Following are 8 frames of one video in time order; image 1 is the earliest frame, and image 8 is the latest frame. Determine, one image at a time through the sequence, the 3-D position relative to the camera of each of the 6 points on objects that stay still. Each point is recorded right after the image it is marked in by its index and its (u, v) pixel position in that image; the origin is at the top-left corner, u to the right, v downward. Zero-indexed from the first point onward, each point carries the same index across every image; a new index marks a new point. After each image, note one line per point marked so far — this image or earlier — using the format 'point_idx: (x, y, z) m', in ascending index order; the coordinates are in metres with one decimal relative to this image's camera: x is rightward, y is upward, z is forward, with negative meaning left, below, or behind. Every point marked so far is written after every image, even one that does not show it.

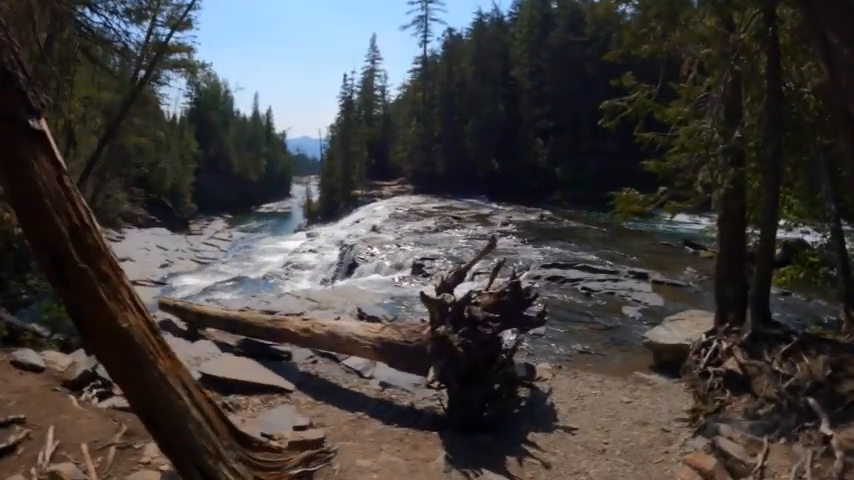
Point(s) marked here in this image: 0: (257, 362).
0: (-1.8, -1.3, +6.5) m
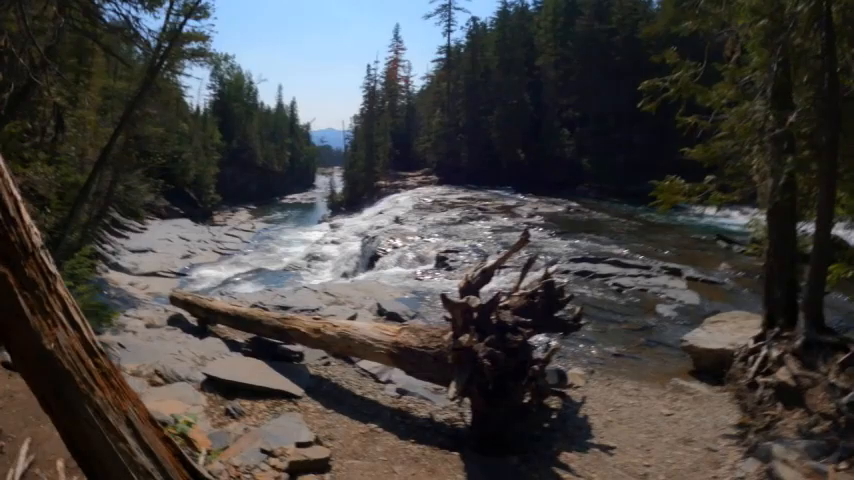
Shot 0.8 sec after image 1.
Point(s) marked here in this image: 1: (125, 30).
0: (-1.6, -1.3, +6.1) m
1: (-5.6, +3.9, +11.4) m
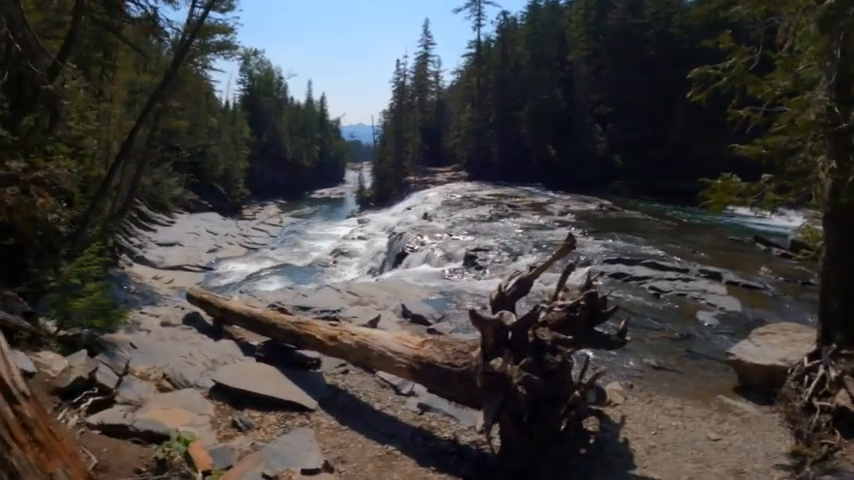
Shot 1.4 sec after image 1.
0: (-1.4, -1.2, +5.7) m
1: (-5.1, +4.0, +11.2) m
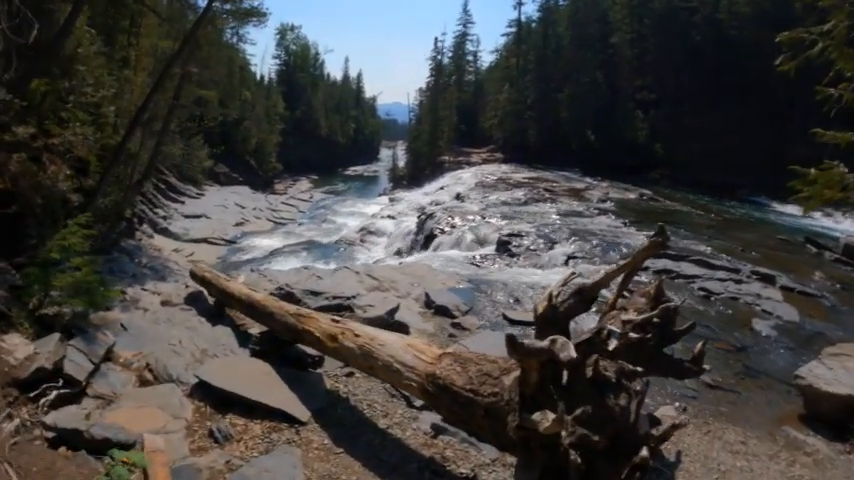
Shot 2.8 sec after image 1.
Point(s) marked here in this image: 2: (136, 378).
0: (-1.2, -1.1, +4.9) m
1: (-4.5, +4.5, +10.4) m
2: (-2.5, -1.2, +5.2) m
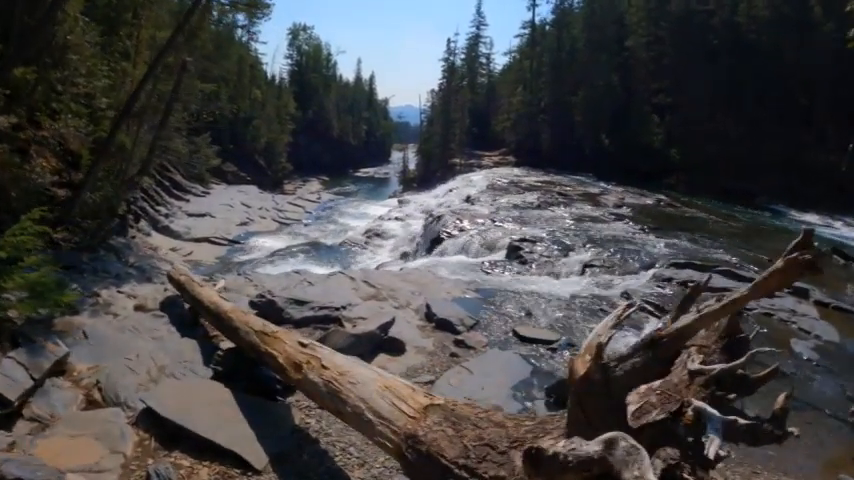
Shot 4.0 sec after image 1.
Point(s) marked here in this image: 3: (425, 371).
0: (-1.3, -1.1, +4.2) m
1: (-4.3, +4.5, +9.7) m
2: (-2.5, -1.1, +4.4) m
3: (0.0, -1.2, +5.6) m
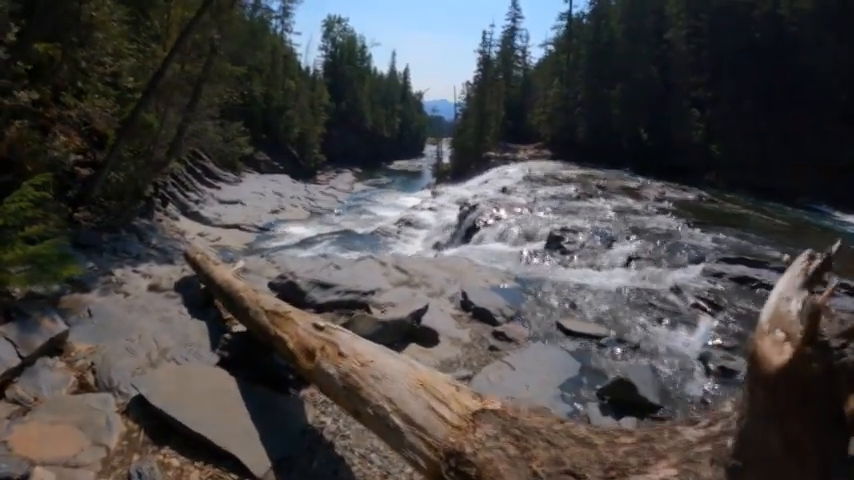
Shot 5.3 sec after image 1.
0: (-1.0, -0.9, +3.6) m
1: (-3.7, +4.8, +9.3) m
2: (-2.3, -0.9, +3.9) m
3: (+0.3, -1.0, +4.9) m
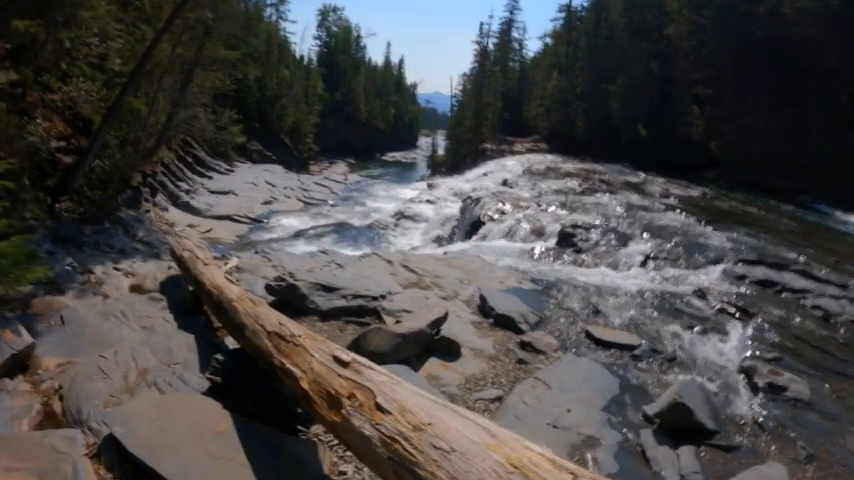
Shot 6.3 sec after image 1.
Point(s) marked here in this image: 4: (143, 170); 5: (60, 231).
0: (-0.9, -0.9, +3.0) m
1: (-3.5, +4.9, +8.5) m
2: (-2.1, -0.9, +3.3) m
3: (+0.4, -1.0, +4.3) m
4: (-6.2, +1.5, +13.4) m
5: (-4.7, +0.1, +7.9) m
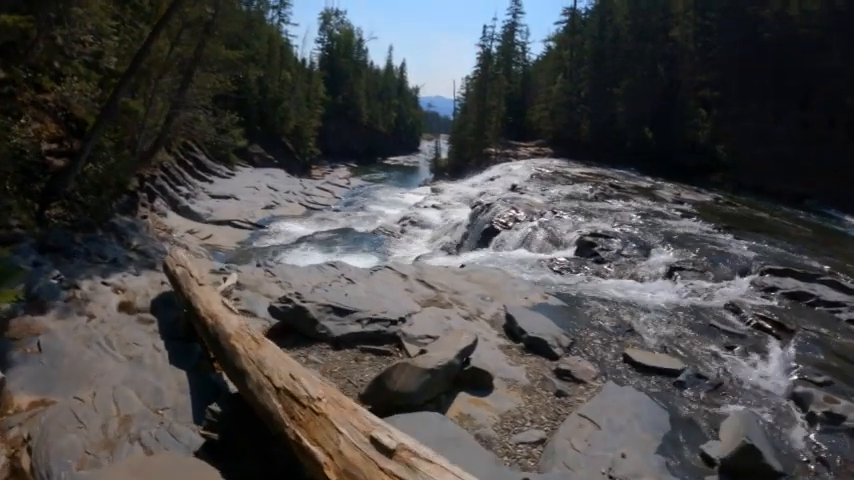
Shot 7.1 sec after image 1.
0: (-0.7, -1.0, +2.4) m
1: (-3.3, +4.8, +8.0) m
2: (-1.9, -1.0, +2.7) m
3: (+0.6, -1.1, +3.8) m
4: (-6.0, +1.4, +12.9) m
5: (-4.5, 0.0, +7.3) m
